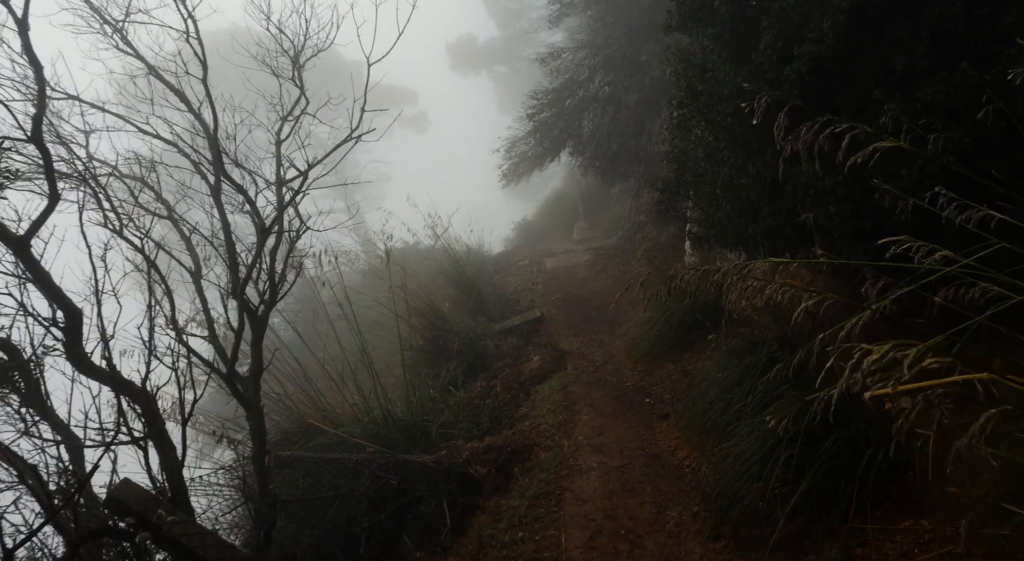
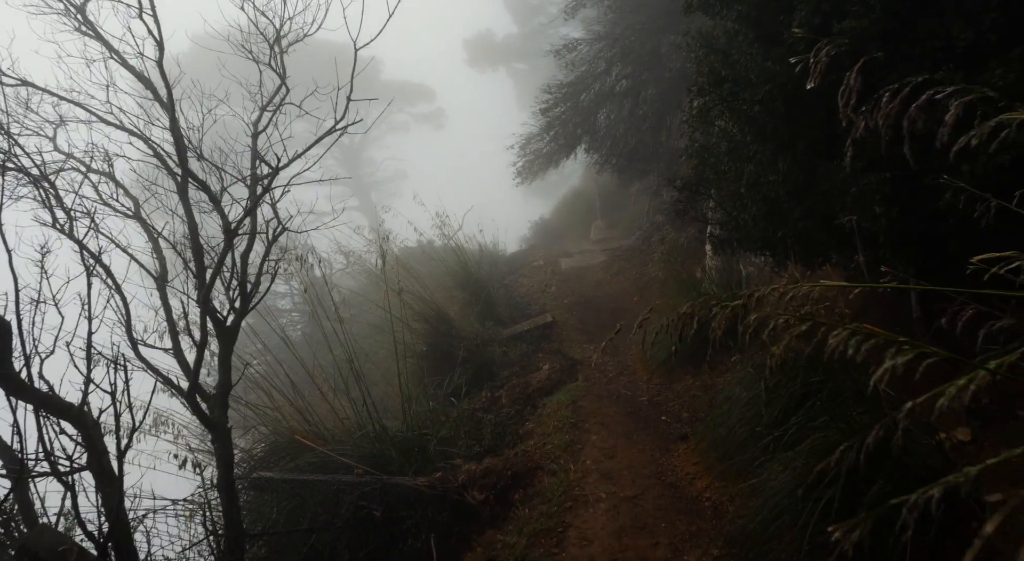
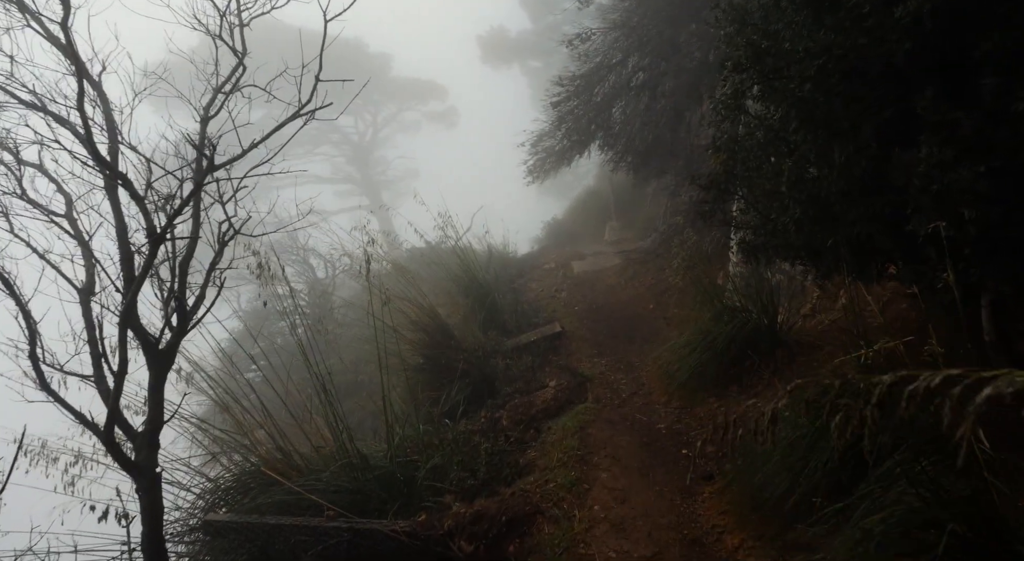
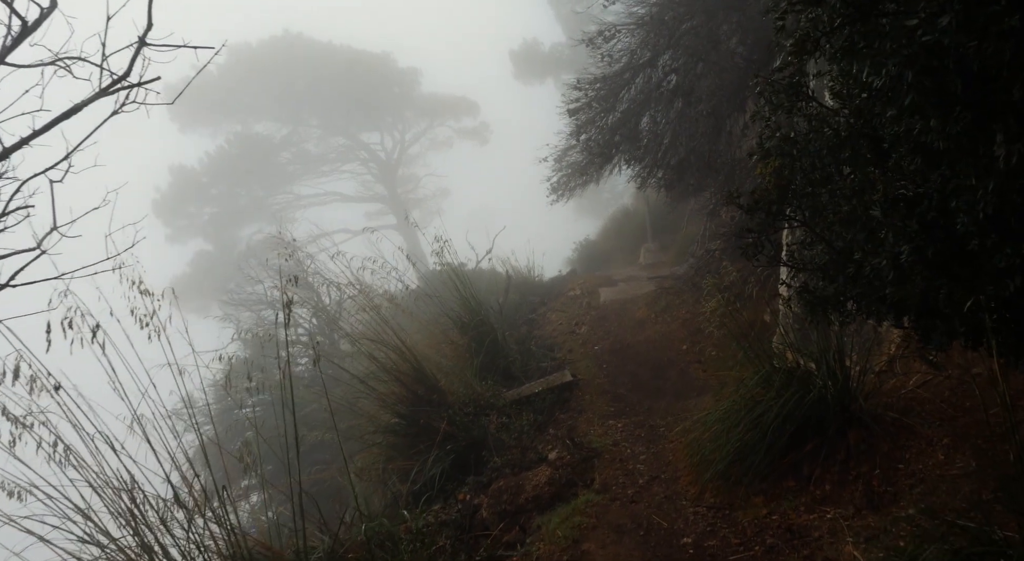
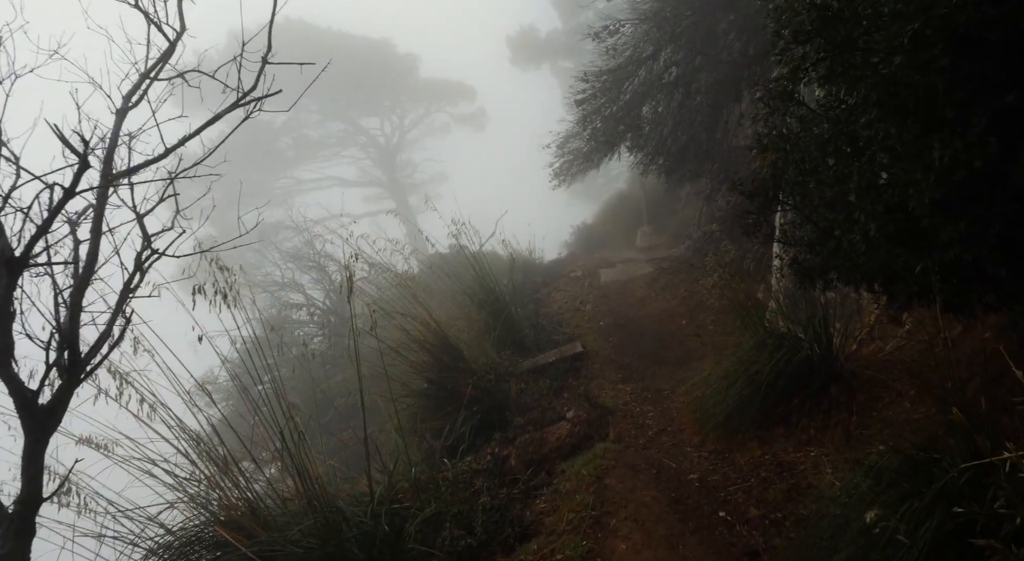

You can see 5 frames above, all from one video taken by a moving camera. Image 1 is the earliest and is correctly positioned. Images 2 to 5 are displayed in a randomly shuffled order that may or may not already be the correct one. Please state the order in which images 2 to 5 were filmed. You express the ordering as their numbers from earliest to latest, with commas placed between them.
2, 3, 5, 4
